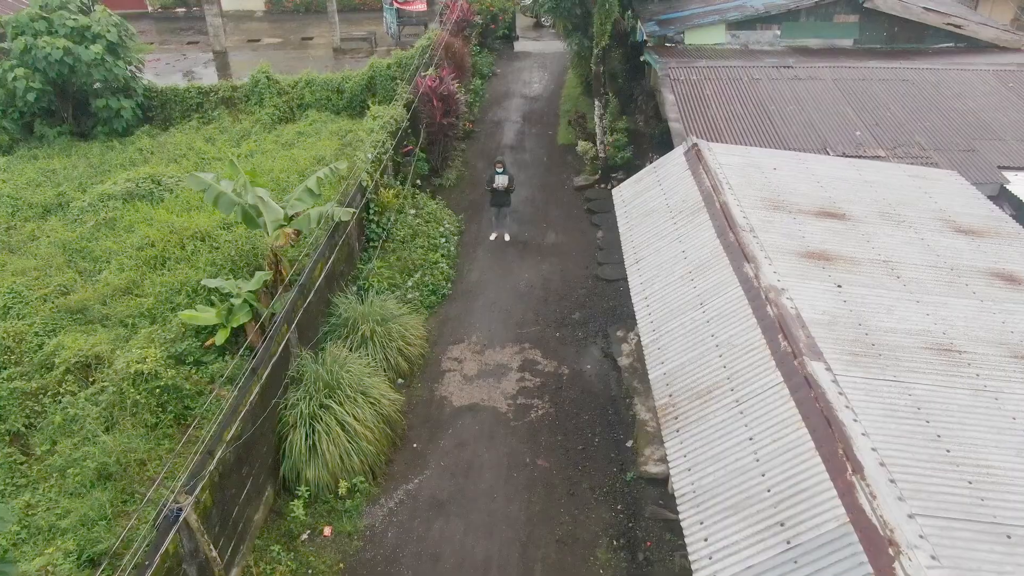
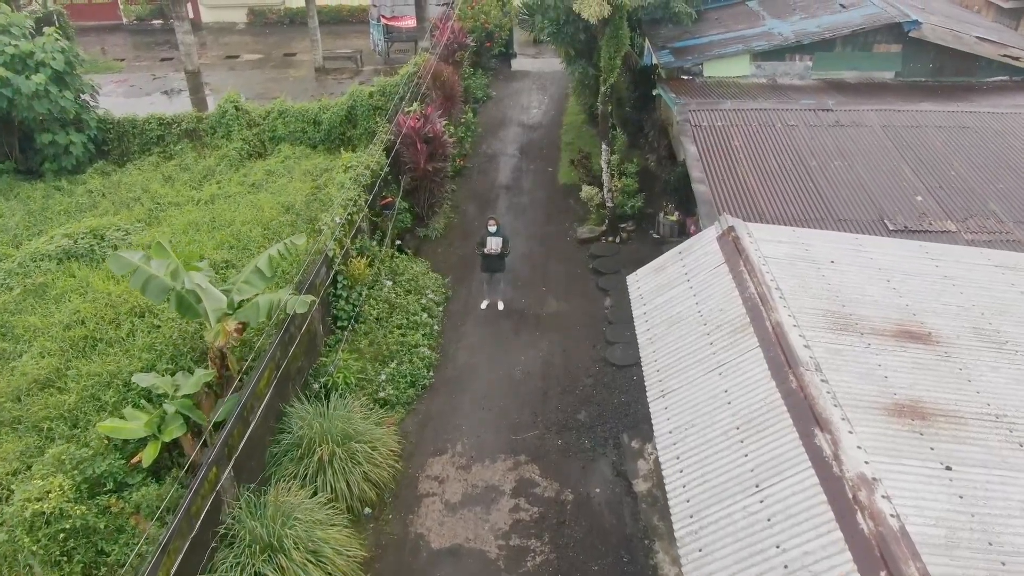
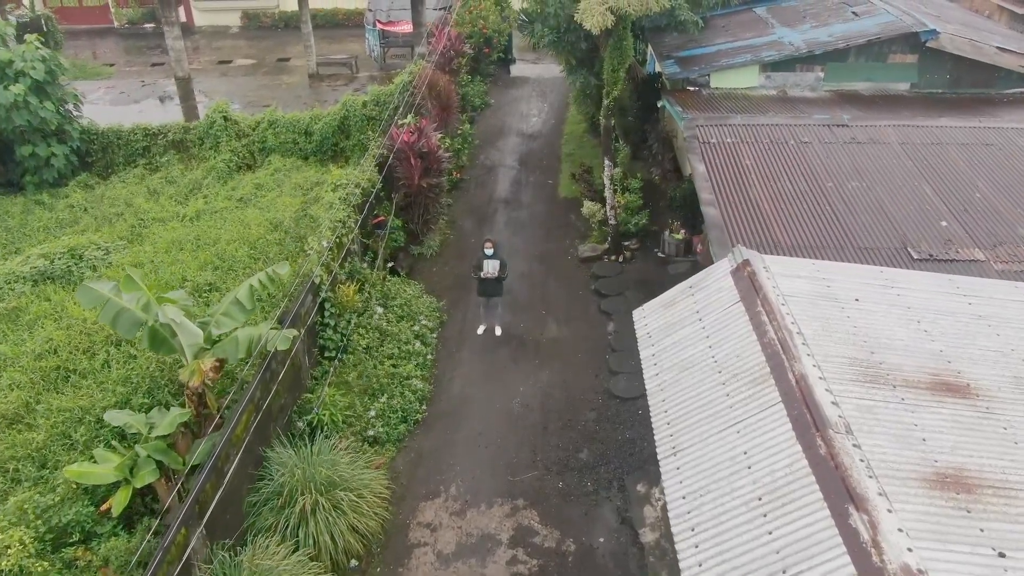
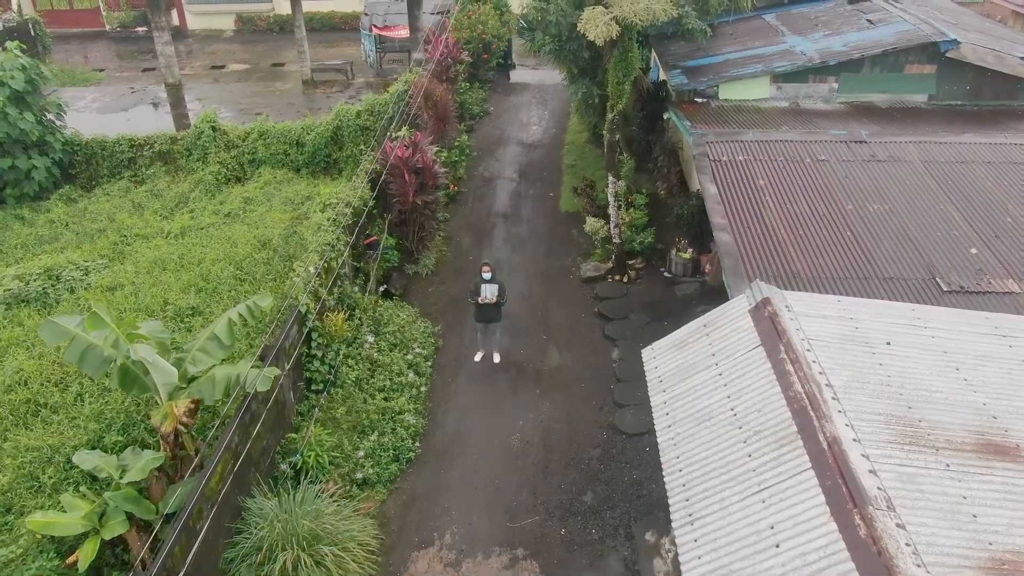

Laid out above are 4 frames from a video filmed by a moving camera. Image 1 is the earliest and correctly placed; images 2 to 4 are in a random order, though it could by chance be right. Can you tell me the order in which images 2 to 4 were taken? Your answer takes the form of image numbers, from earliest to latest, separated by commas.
2, 3, 4
